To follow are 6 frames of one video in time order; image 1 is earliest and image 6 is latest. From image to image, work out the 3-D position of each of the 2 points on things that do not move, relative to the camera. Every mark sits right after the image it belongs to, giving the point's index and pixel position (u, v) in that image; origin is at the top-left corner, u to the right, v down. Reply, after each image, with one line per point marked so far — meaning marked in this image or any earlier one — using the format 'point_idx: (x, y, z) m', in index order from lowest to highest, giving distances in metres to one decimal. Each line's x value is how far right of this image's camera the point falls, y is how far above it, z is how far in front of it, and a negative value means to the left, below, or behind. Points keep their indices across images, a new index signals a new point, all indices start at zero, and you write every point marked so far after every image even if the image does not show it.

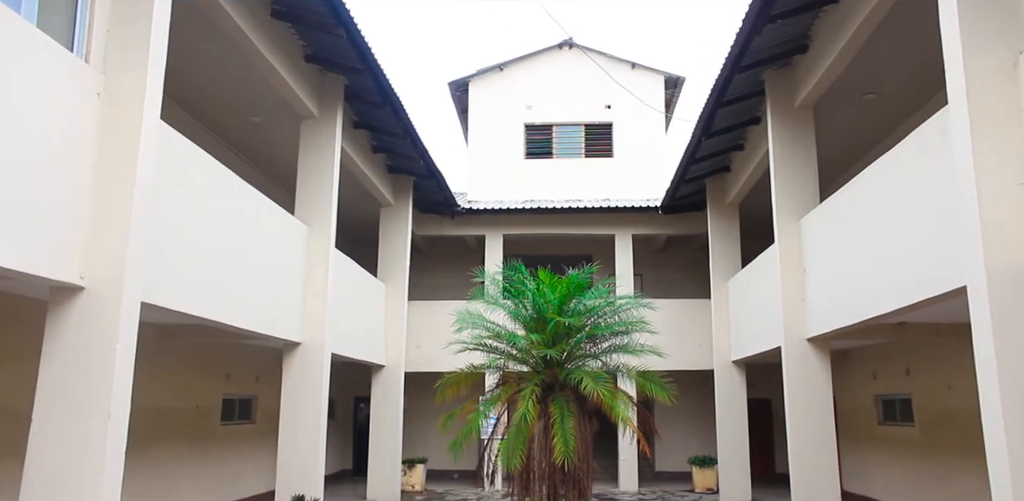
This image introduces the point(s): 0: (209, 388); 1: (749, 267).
0: (-4.5, -2.1, +10.1) m
1: (+3.9, -0.2, +10.9) m
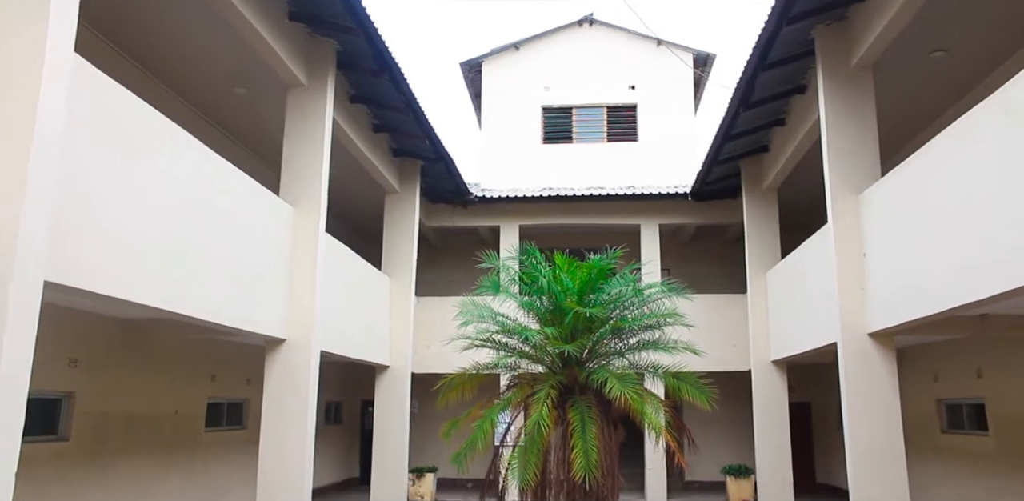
0: (-4.3, -1.9, +9.2) m
1: (+4.1, 0.0, +9.7) m
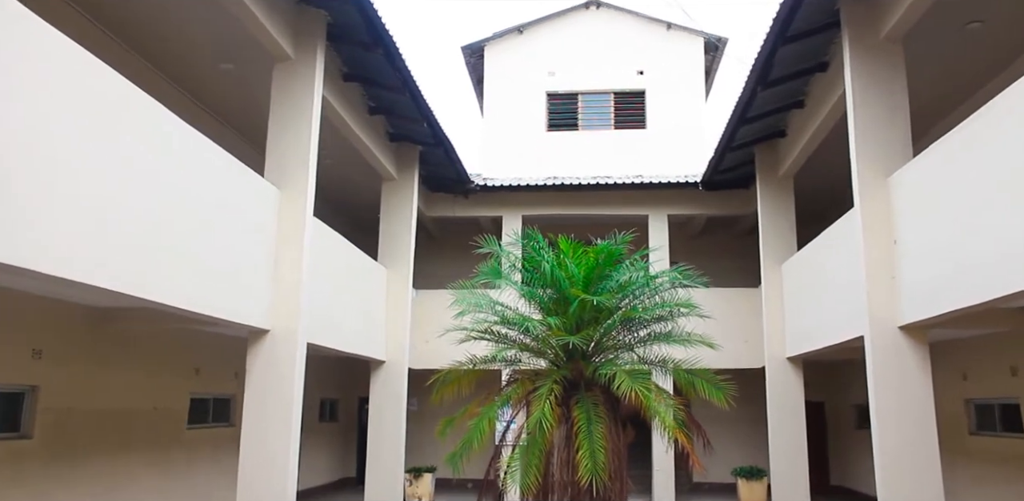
0: (-4.3, -1.7, +8.6) m
1: (+4.1, +0.1, +9.1) m
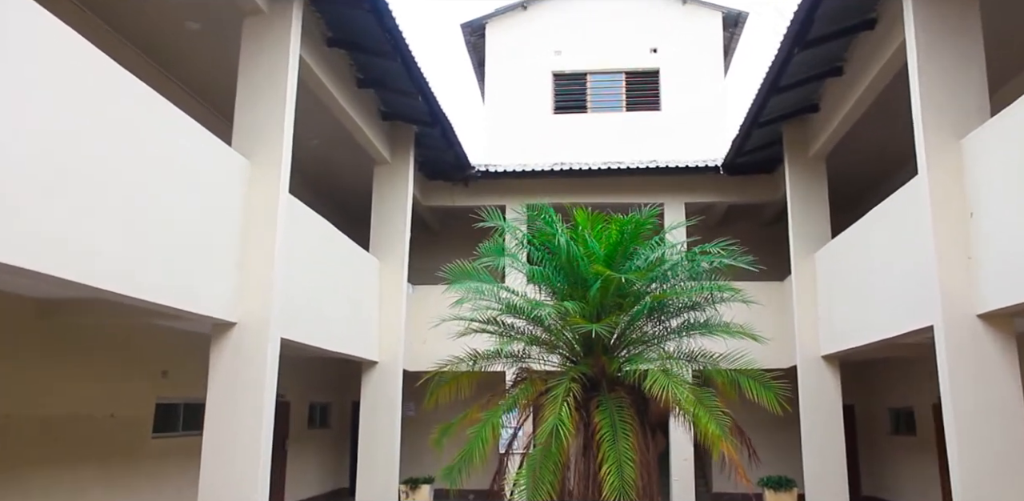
0: (-4.3, -1.6, +7.6) m
1: (+4.2, +0.3, +8.1) m
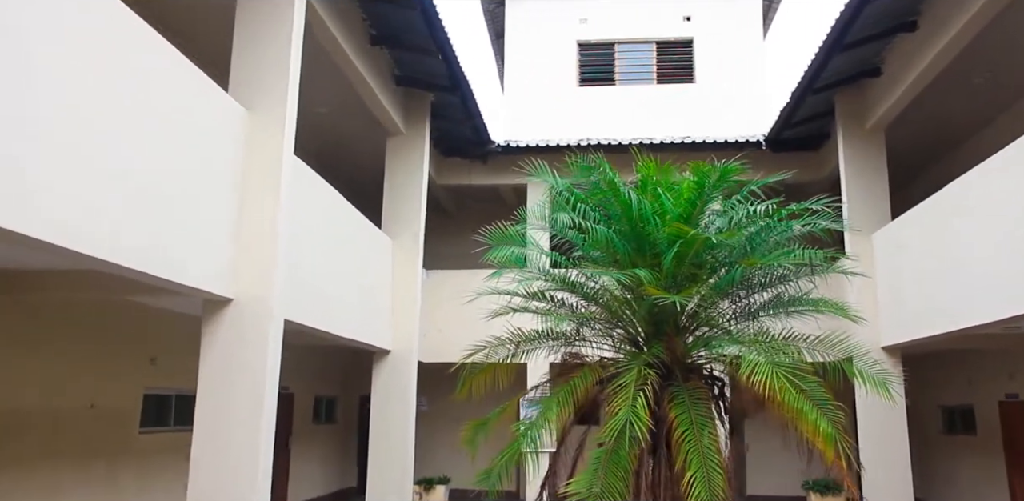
0: (-3.9, -1.3, +6.7) m
1: (+4.5, +0.6, +7.1) m
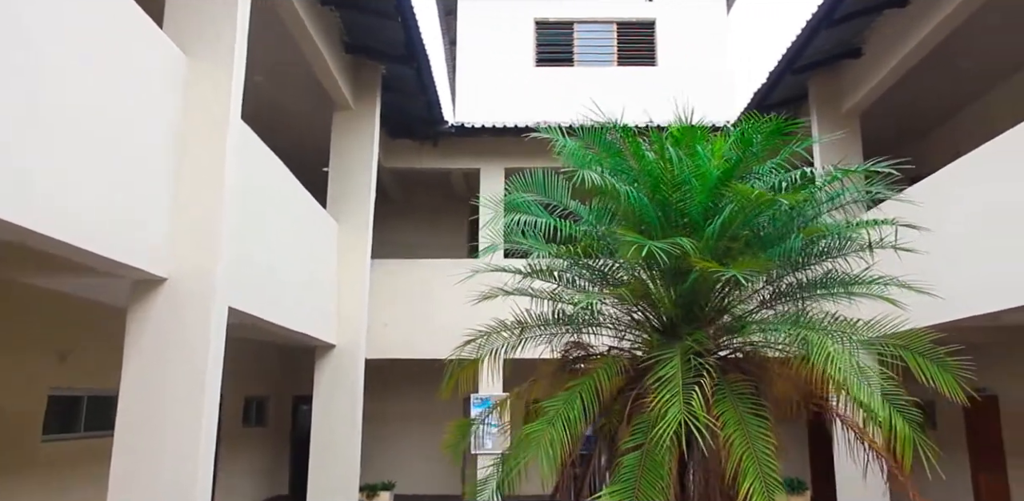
0: (-4.1, -1.0, +5.6) m
1: (+4.2, +0.7, +6.9) m
